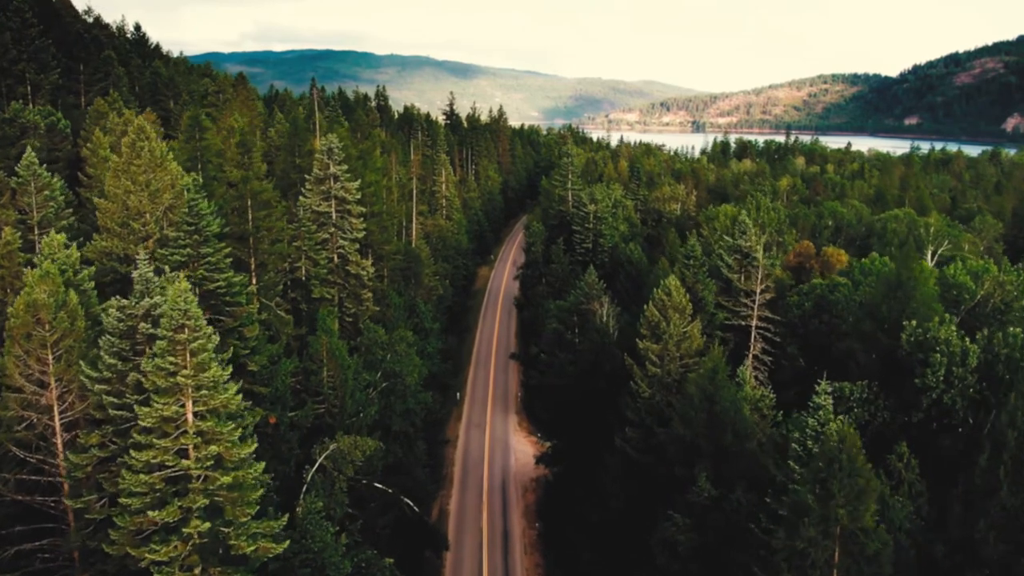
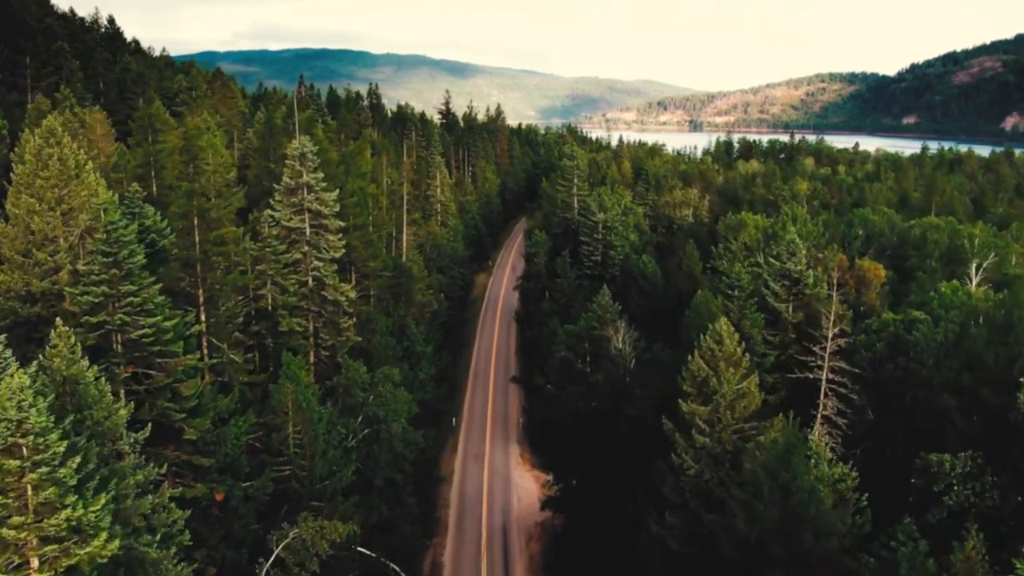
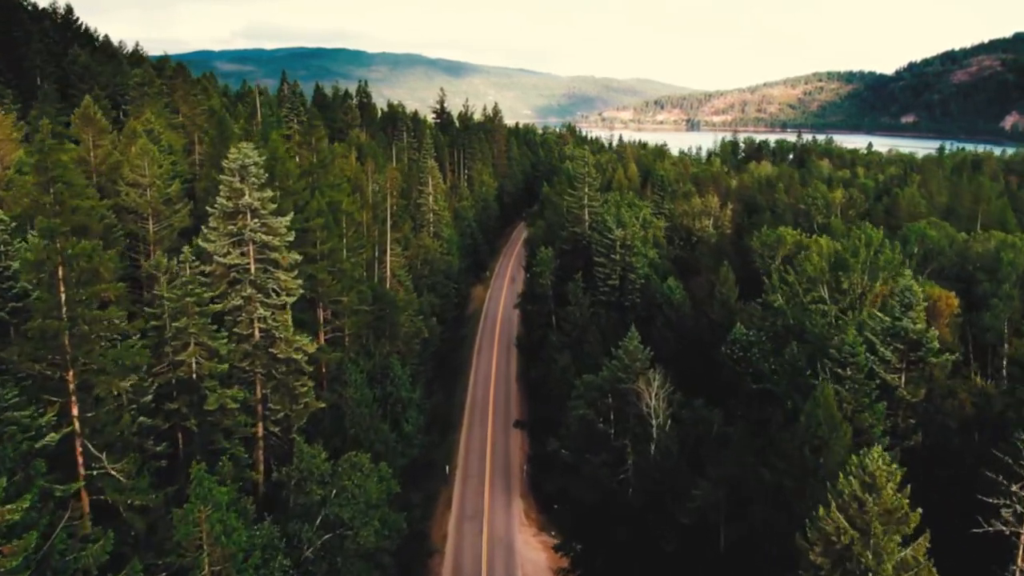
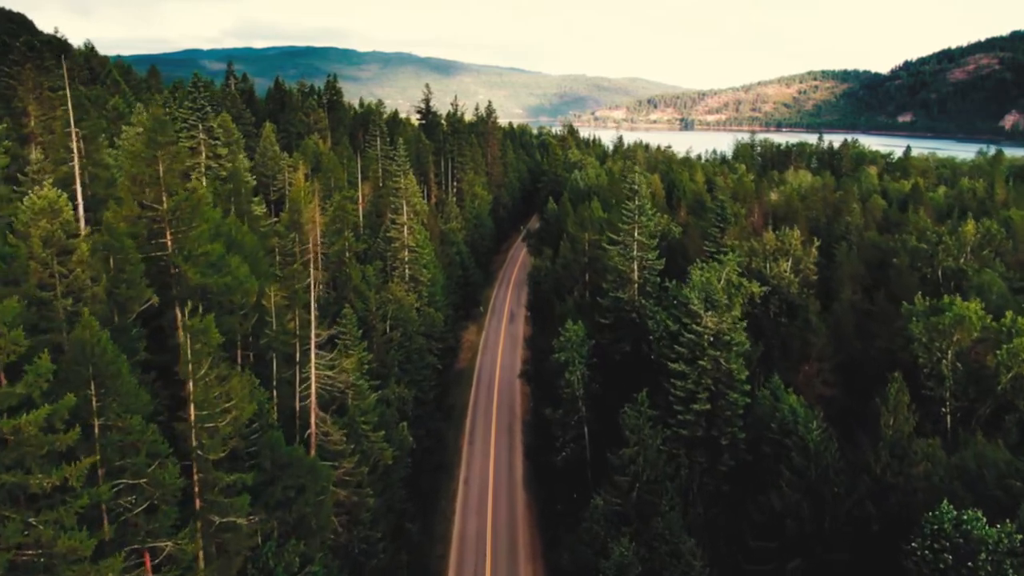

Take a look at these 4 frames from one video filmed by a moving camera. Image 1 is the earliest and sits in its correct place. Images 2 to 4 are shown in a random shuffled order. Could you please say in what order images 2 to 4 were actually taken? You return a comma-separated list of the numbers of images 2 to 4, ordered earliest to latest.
2, 3, 4
